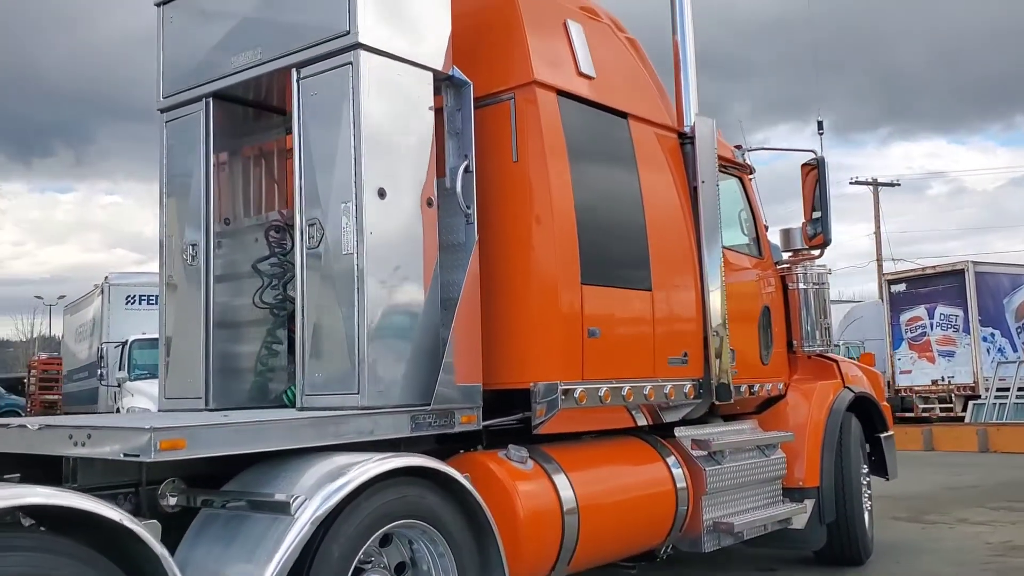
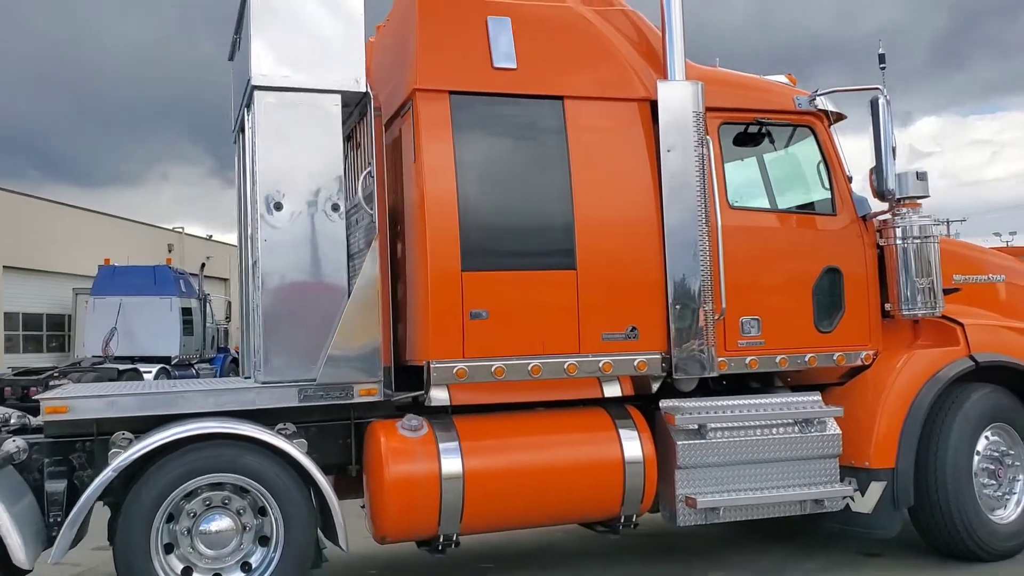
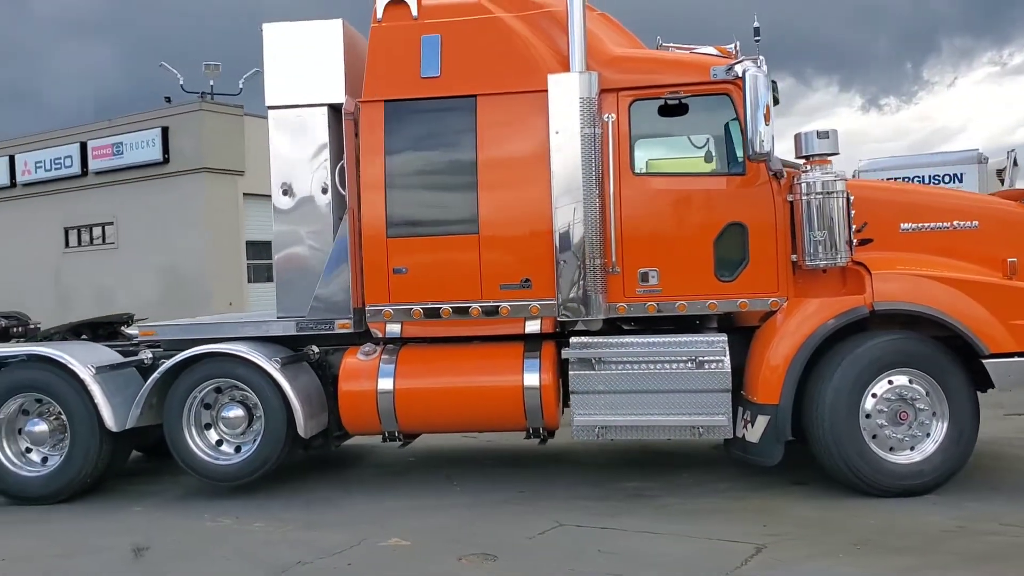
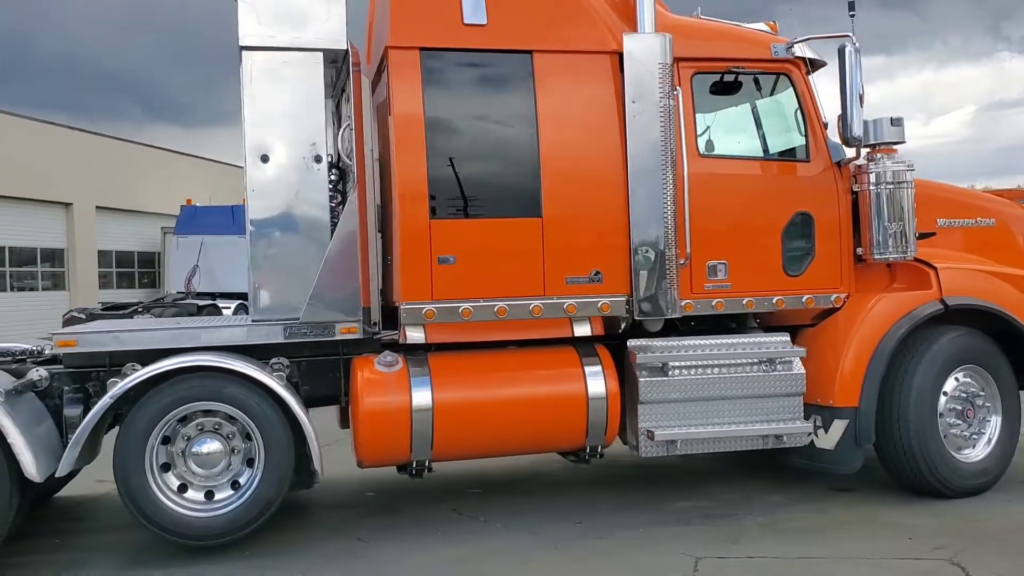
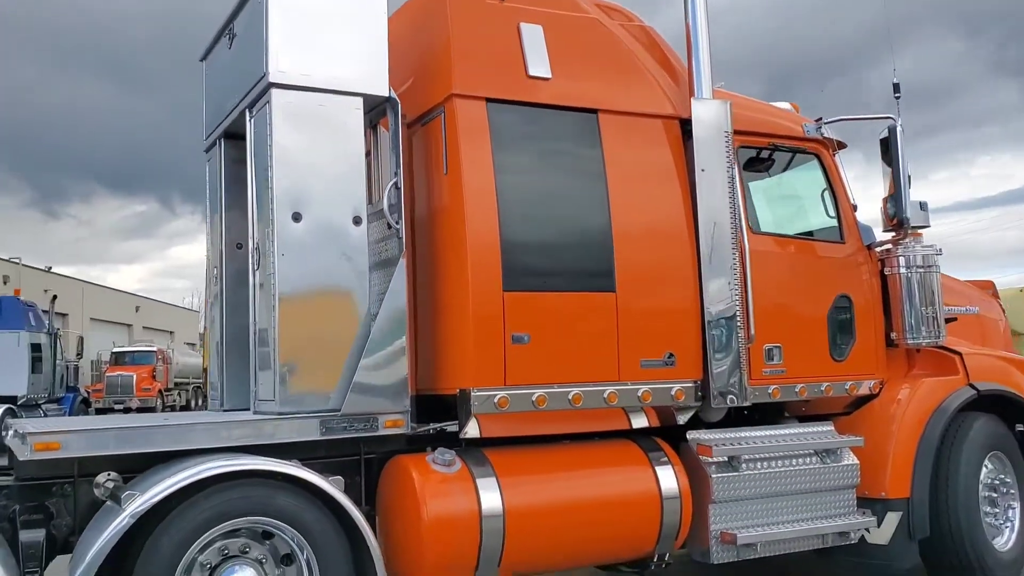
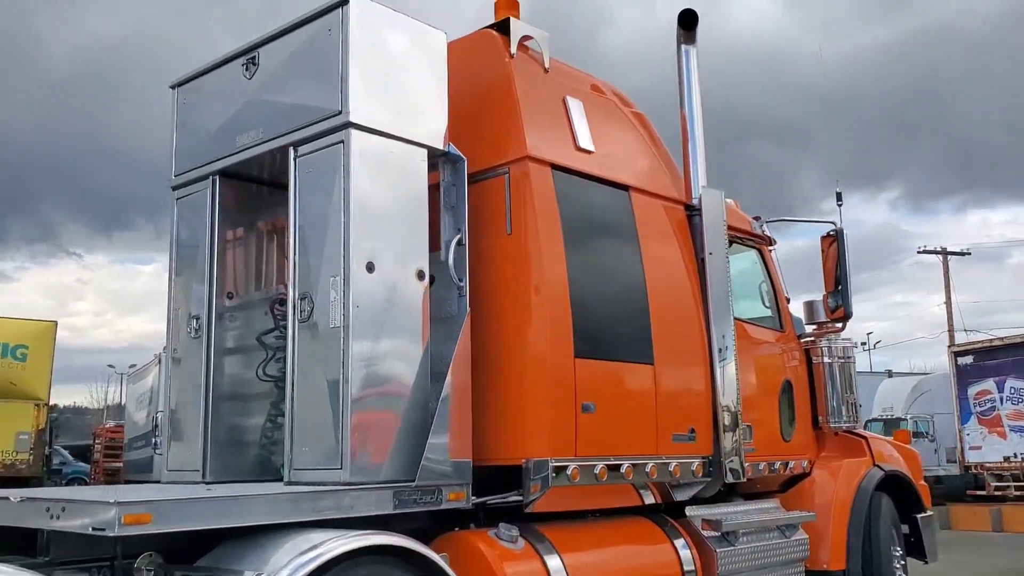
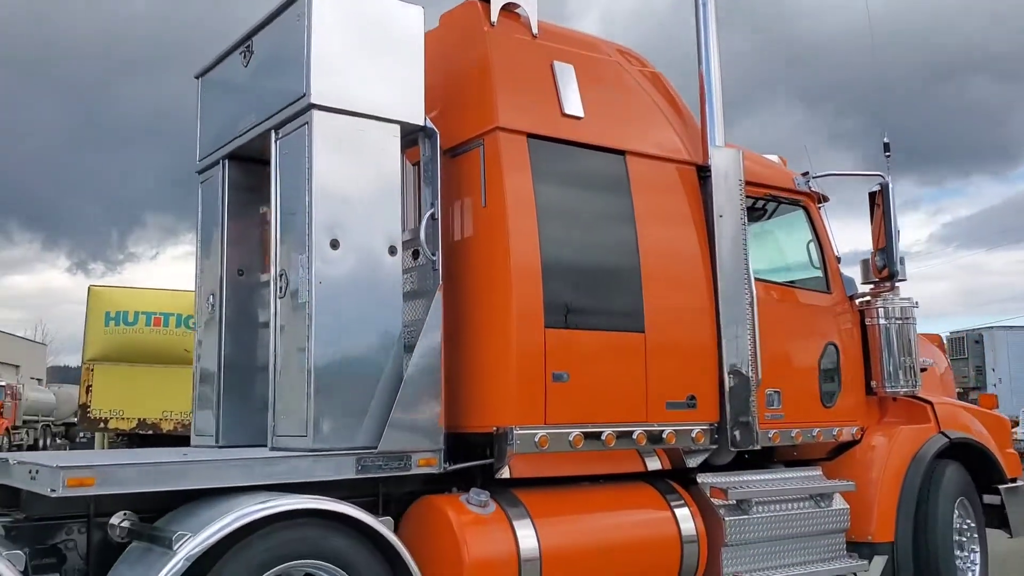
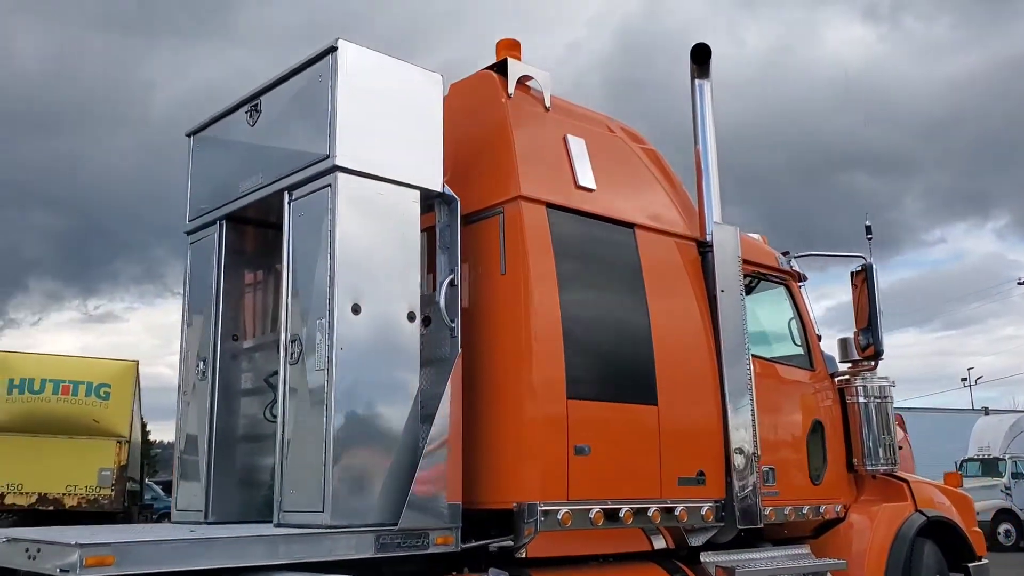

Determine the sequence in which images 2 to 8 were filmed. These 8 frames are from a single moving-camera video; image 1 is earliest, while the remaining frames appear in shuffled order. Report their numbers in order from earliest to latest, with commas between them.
6, 8, 7, 5, 2, 4, 3
